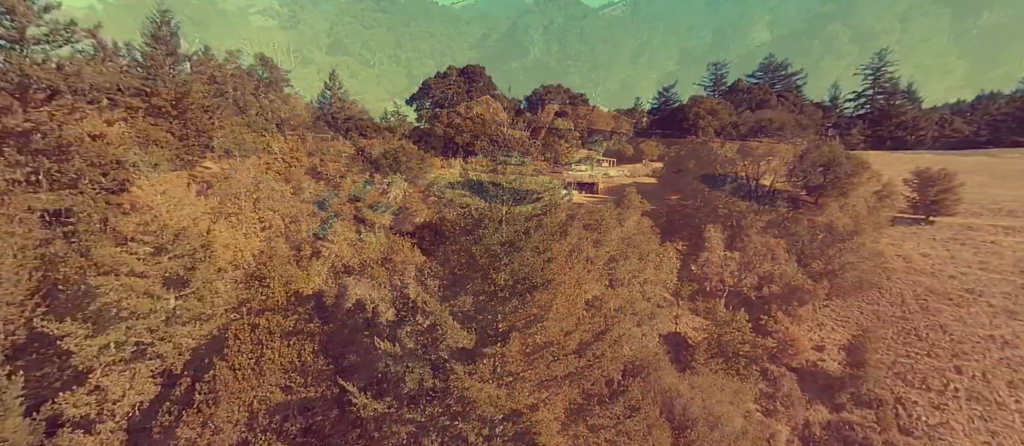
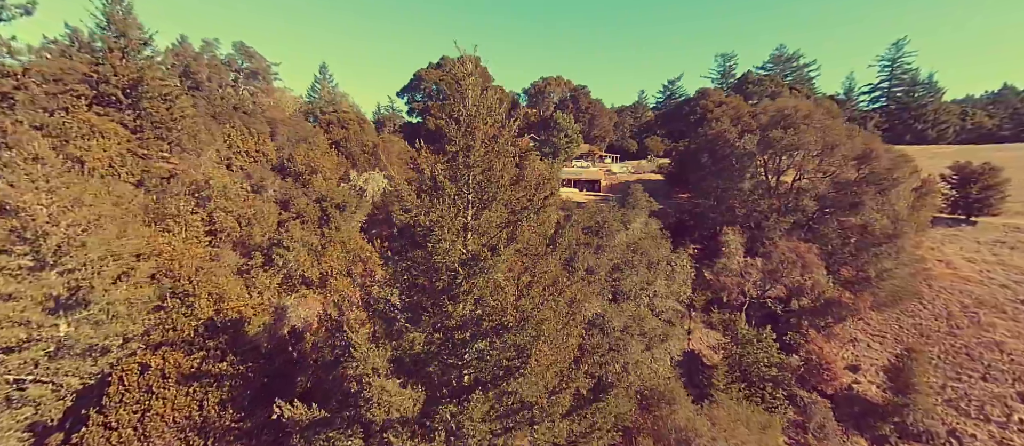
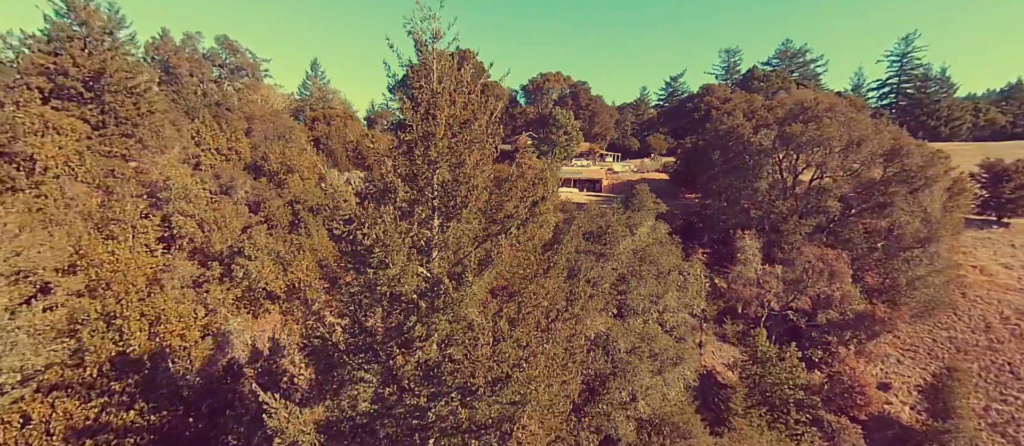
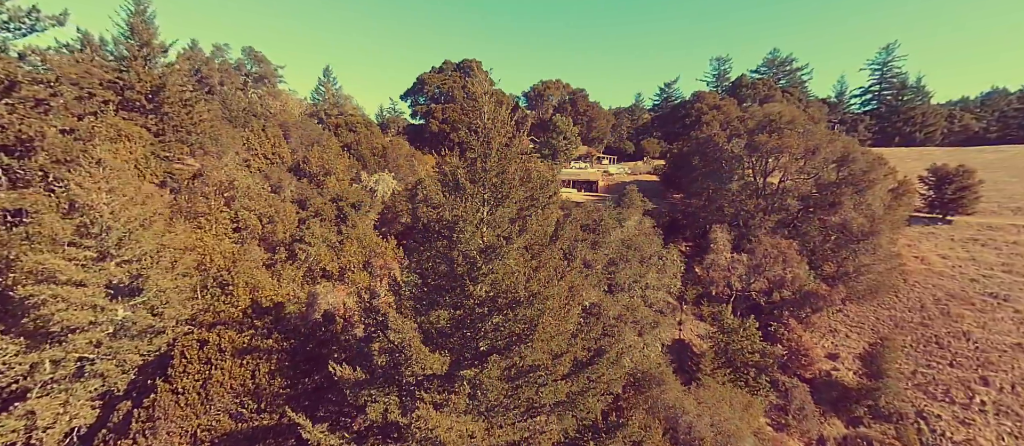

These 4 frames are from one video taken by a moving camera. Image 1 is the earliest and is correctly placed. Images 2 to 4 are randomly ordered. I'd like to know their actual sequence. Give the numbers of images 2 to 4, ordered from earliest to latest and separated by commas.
4, 2, 3
